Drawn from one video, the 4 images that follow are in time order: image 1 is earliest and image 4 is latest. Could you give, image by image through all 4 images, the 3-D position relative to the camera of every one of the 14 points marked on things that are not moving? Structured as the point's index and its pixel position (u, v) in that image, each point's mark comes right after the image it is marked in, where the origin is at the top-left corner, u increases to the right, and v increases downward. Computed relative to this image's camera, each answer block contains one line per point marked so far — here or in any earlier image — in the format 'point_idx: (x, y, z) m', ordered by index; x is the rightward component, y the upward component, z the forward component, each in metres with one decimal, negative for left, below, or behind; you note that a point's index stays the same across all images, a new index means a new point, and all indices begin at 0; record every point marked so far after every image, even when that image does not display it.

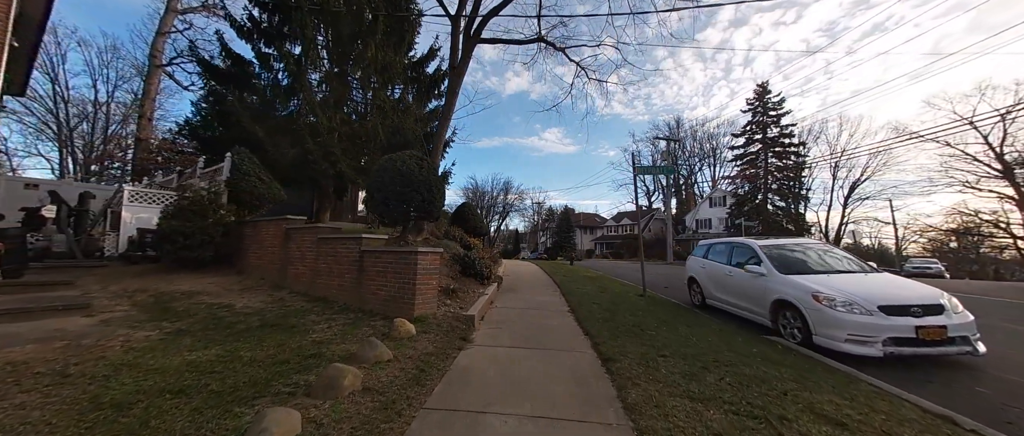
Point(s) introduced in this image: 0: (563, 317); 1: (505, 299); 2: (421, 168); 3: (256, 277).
0: (+1.0, -2.0, +6.2) m
1: (-0.2, -2.0, +7.6) m
2: (-2.1, +1.2, +7.2) m
3: (-6.3, -1.5, +7.7) m
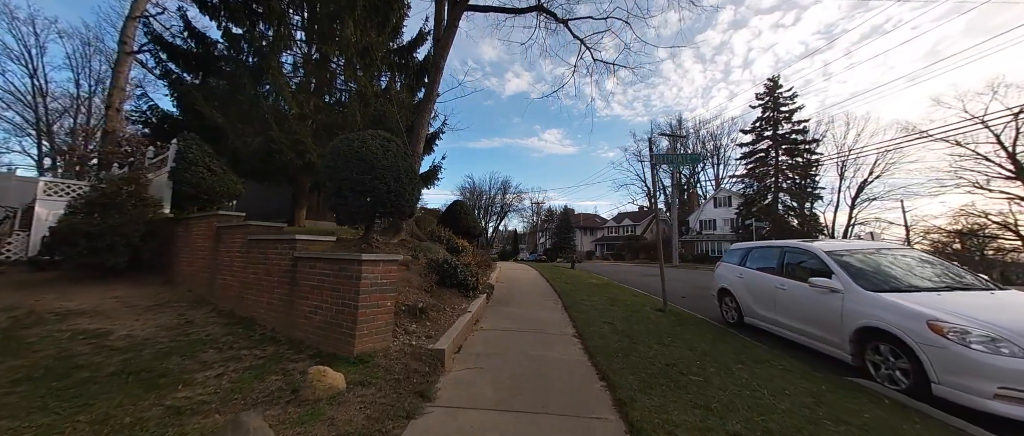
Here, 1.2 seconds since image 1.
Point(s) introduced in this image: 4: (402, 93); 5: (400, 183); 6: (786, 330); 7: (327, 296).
0: (+0.8, -1.9, +4.6) m
1: (-0.4, -1.9, +6.1) m
2: (-2.3, +1.2, +5.7) m
3: (-6.5, -1.4, +6.2) m
4: (-5.3, +6.0, +15.0) m
5: (-2.1, +0.7, +5.8) m
6: (+4.6, -1.9, +5.3) m
7: (-2.2, -0.9, +3.8) m
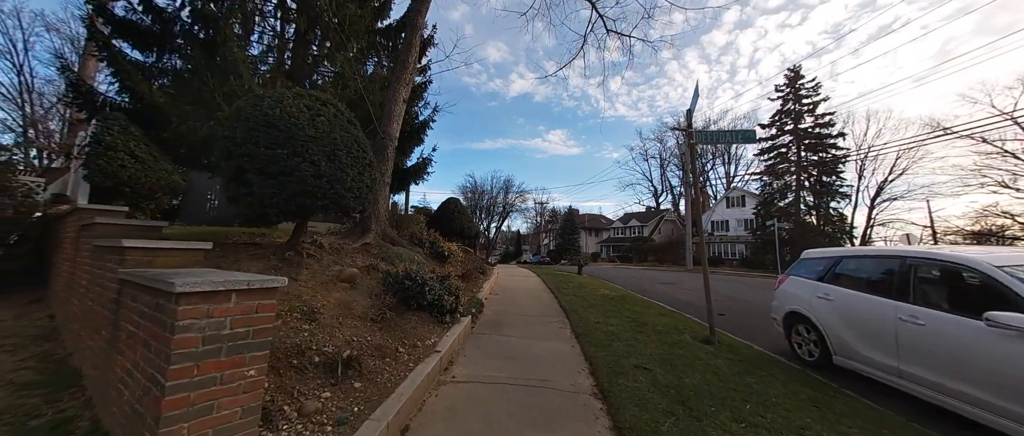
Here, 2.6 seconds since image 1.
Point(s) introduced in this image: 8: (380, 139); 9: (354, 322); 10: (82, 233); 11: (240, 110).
0: (+0.7, -1.9, +2.8) m
1: (-0.5, -1.9, +4.3) m
2: (-2.4, +1.3, +3.9) m
3: (-6.6, -1.3, +4.4) m
4: (-5.3, +6.0, +13.2) m
5: (-2.2, +0.7, +4.0) m
6: (+4.5, -1.8, +3.4) m
7: (-2.4, -0.9, +2.0) m
8: (-3.0, +1.8, +7.2) m
9: (-1.8, -1.2, +3.6) m
10: (-5.3, -0.2, +3.9) m
11: (-3.2, +1.3, +3.7) m
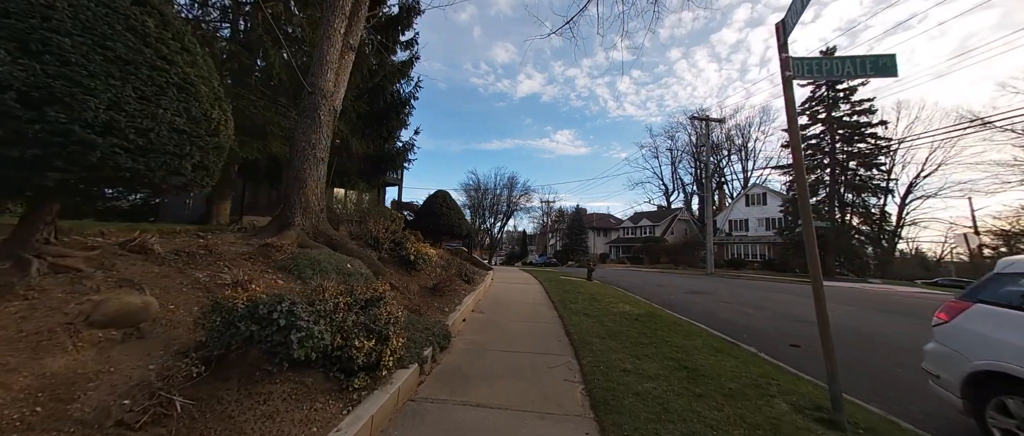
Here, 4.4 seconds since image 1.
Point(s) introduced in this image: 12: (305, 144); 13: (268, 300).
0: (+0.3, -1.7, +0.6) m
1: (-0.8, -1.7, +2.1) m
2: (-2.7, +1.4, +1.8) m
3: (-6.9, -1.2, +2.4) m
4: (-5.4, +6.2, +11.2) m
5: (-2.5, +0.9, +1.9) m
6: (+4.1, -1.7, +1.1) m
7: (-2.8, -0.7, -0.1) m
8: (-3.3, +2.0, +5.1) m
9: (-2.1, -1.0, +1.5) m
10: (-5.6, 0.0, +1.8) m
11: (-3.5, +1.4, +1.6) m
12: (-3.3, +1.2, +4.9) m
13: (-1.7, -0.6, +2.4) m
